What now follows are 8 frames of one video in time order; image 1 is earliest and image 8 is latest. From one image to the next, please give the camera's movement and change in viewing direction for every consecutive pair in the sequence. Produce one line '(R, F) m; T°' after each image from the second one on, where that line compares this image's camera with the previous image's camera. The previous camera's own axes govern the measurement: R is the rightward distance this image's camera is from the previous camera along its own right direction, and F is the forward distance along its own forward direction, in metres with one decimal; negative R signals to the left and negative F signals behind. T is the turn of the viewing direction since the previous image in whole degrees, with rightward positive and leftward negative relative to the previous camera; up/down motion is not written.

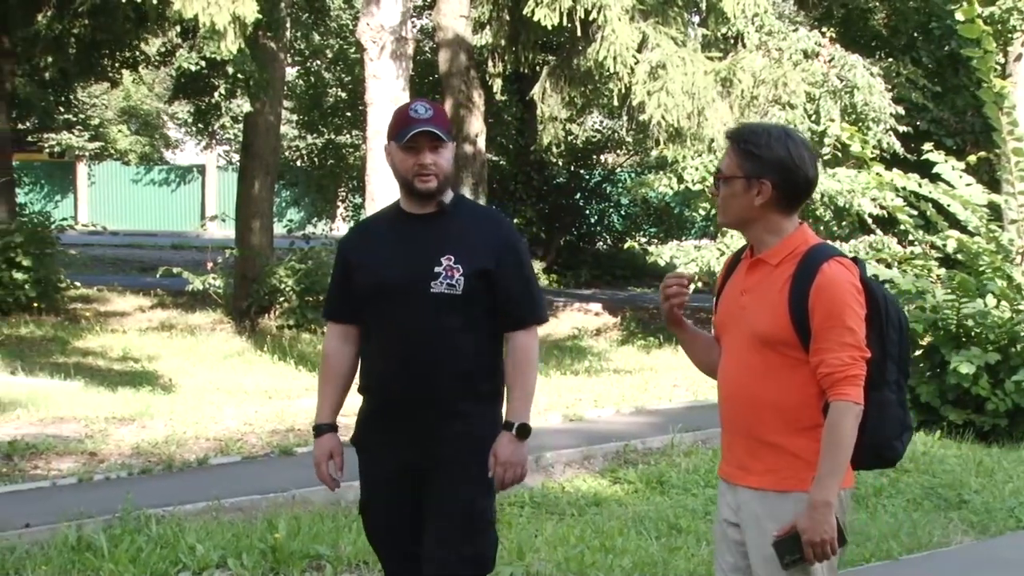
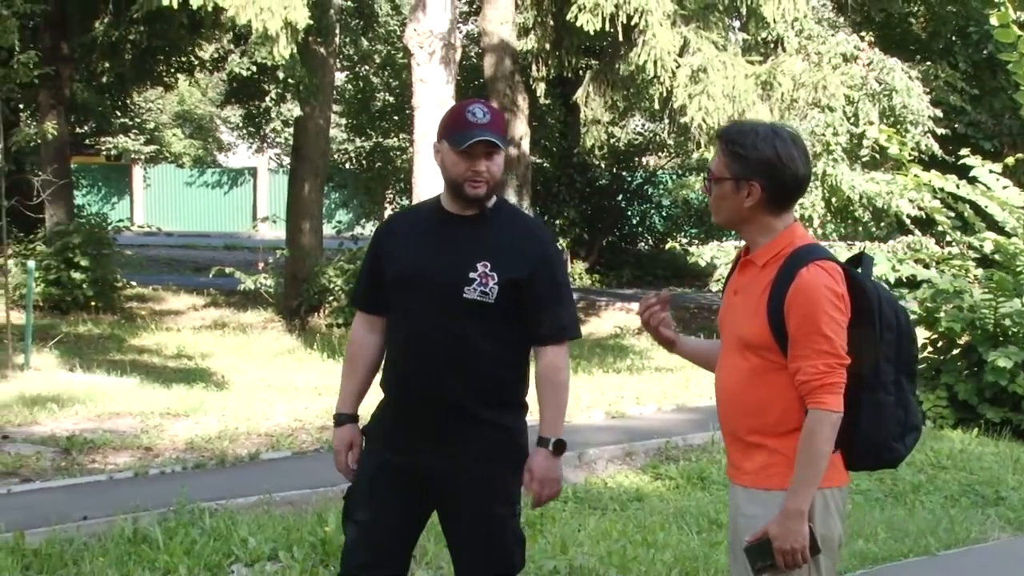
(0.0, -0.3) m; -2°
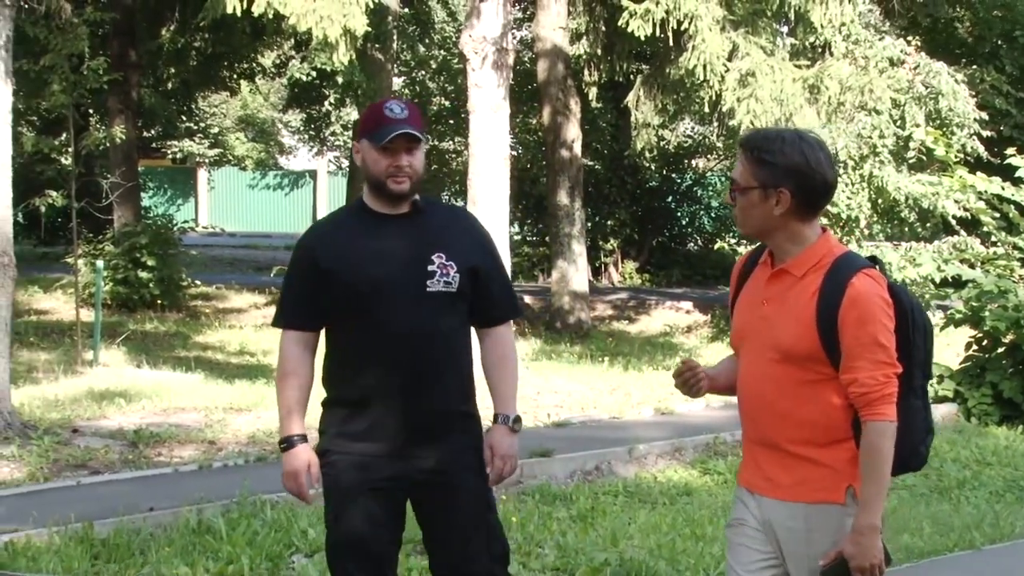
(0.0, -0.3) m; -2°
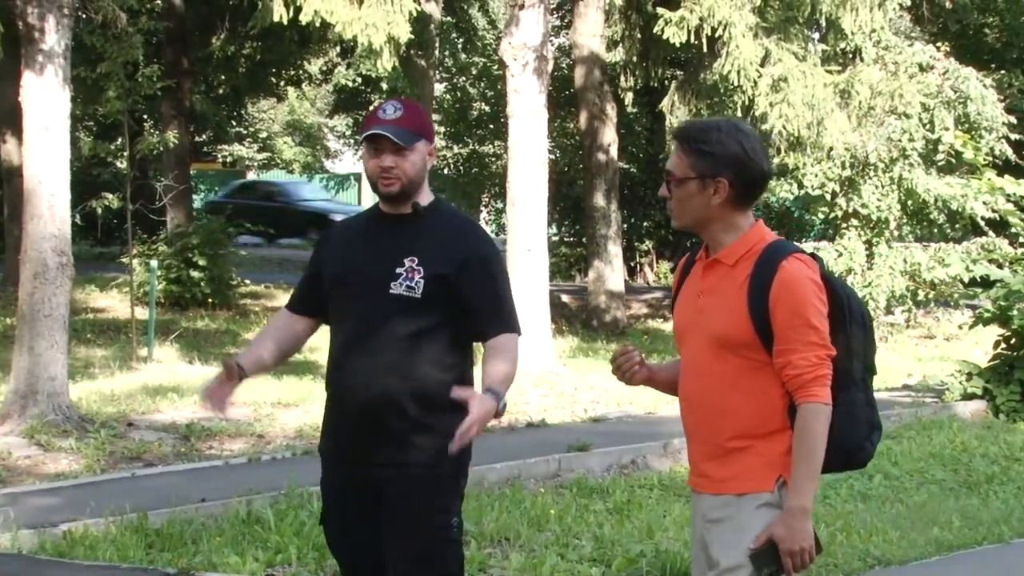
(+0.1, -0.4) m; -2°
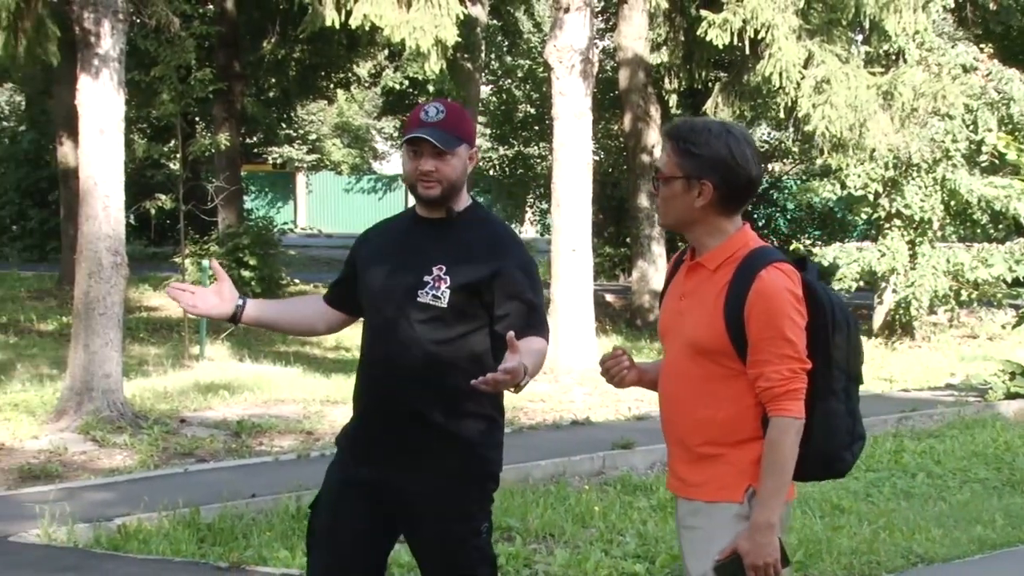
(0.0, -0.2) m; -2°
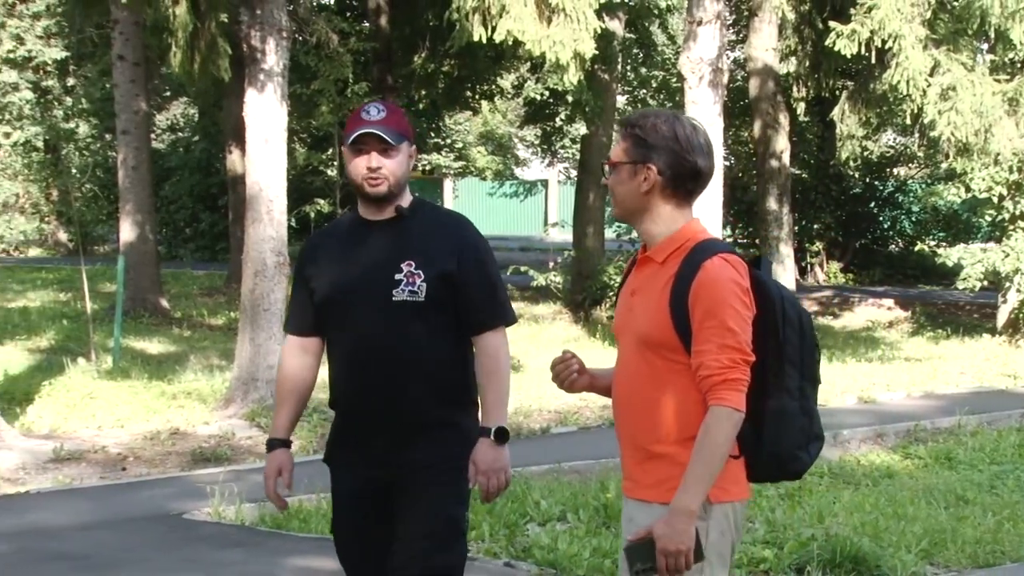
(+0.1, -0.8) m; -5°
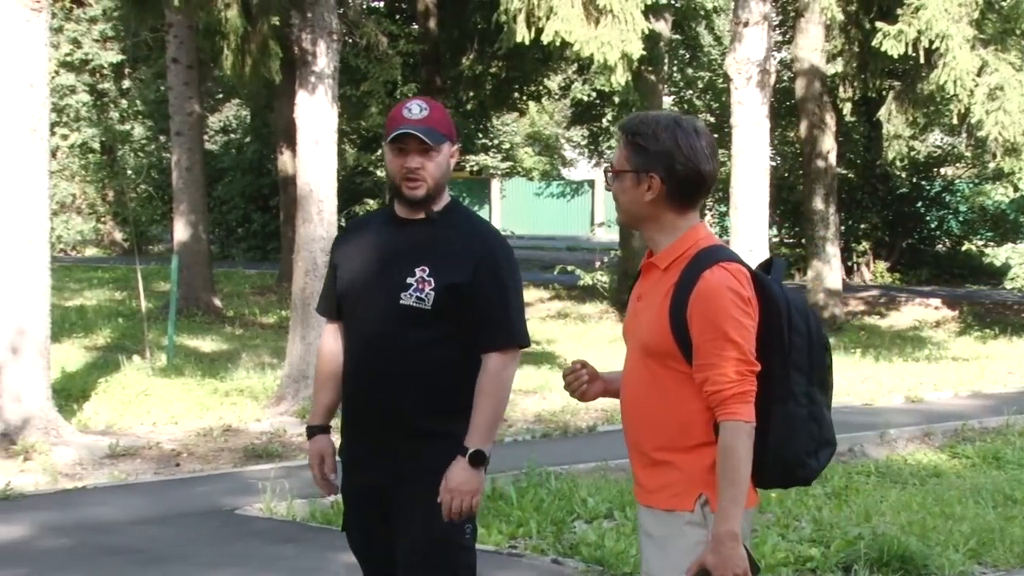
(+0.1, -0.1) m; -2°
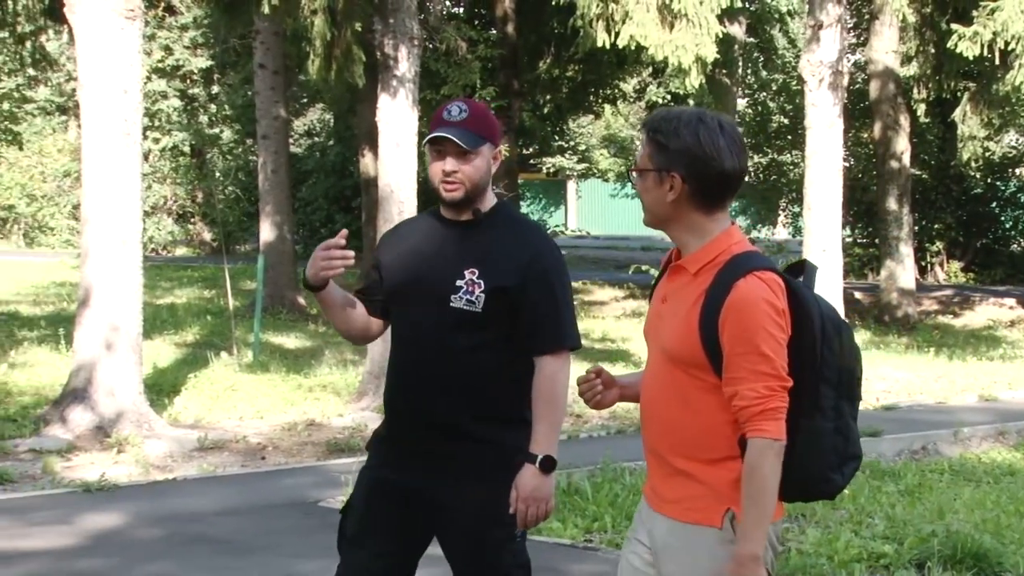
(+0.1, -0.3) m; -3°
